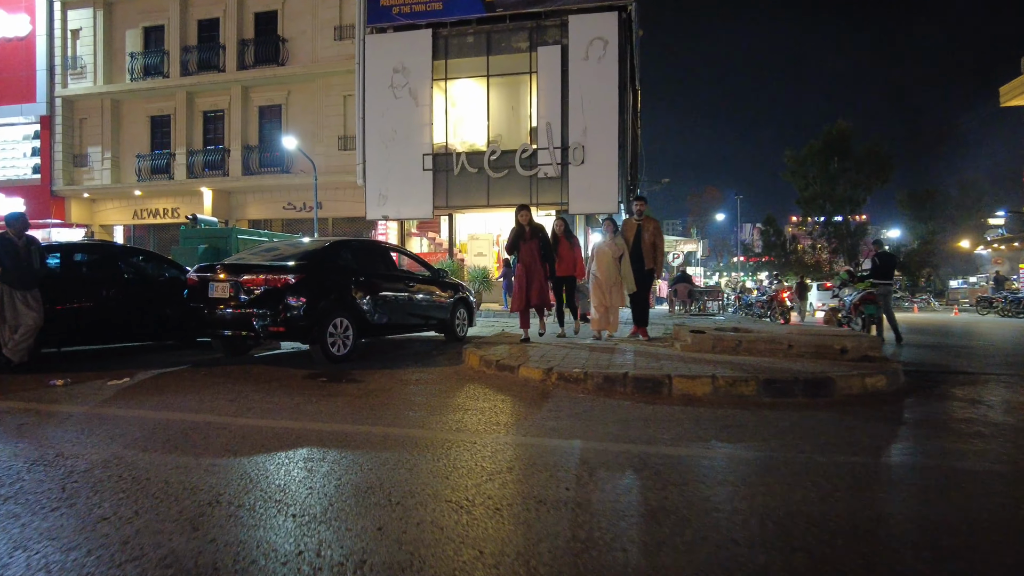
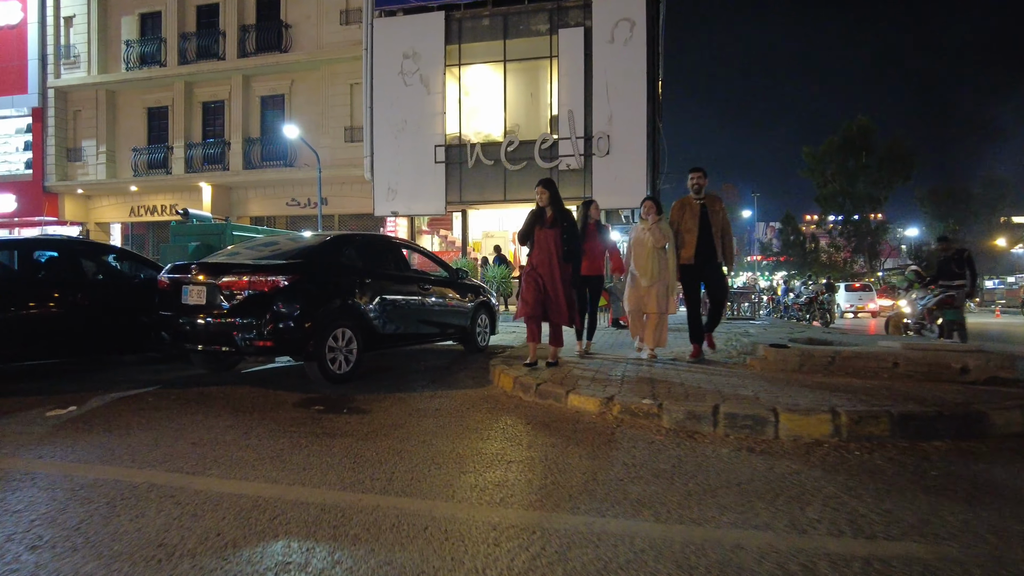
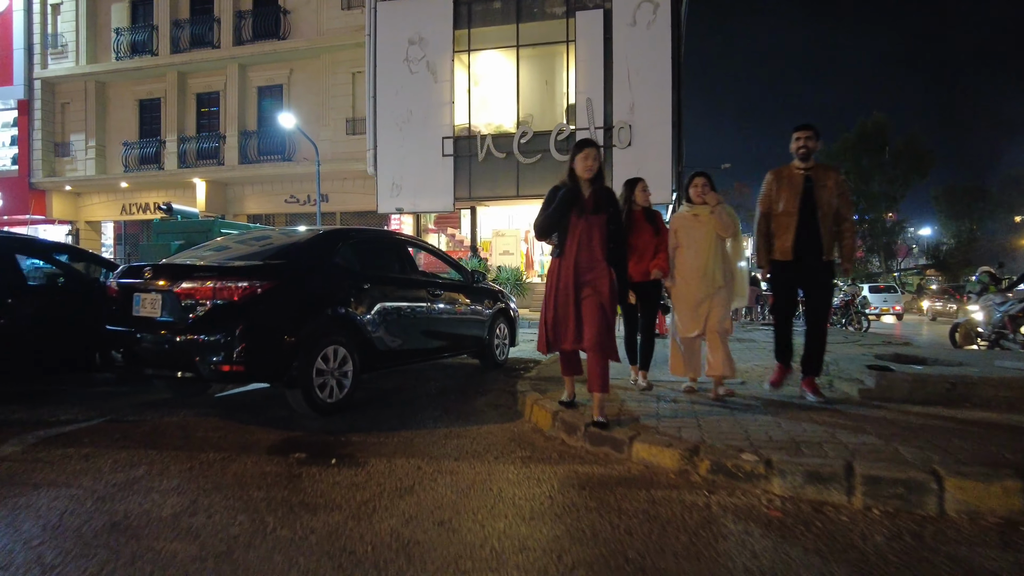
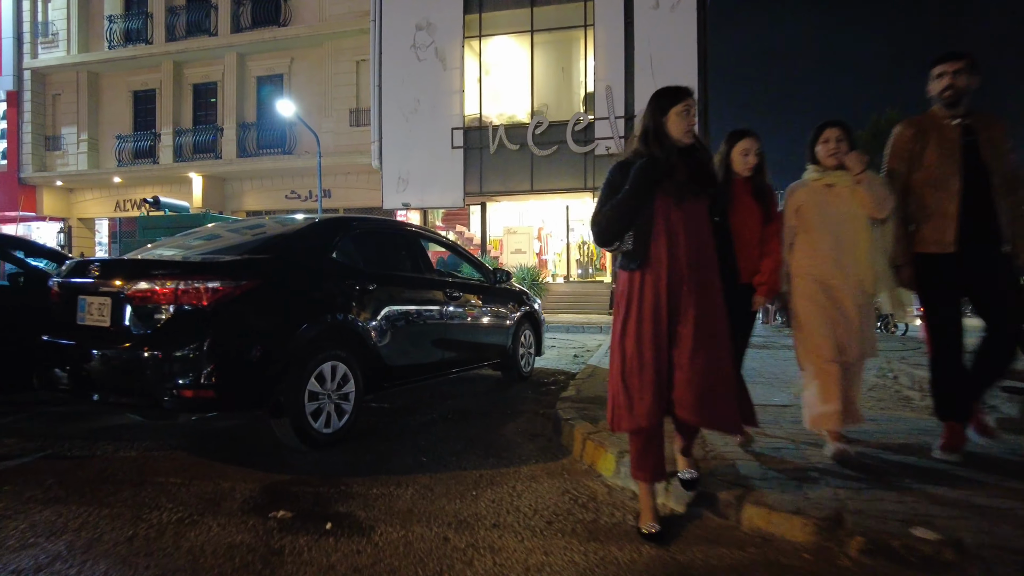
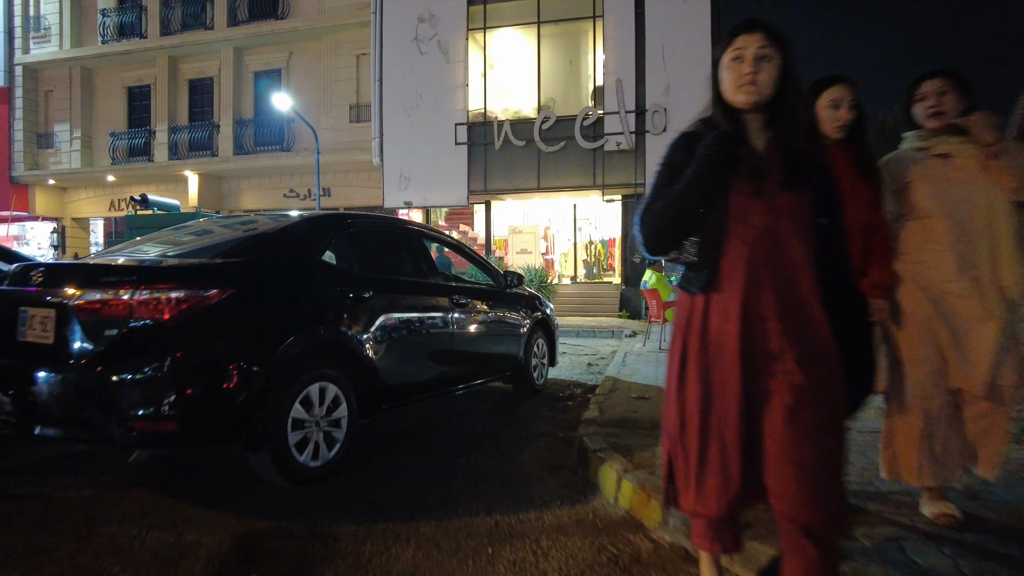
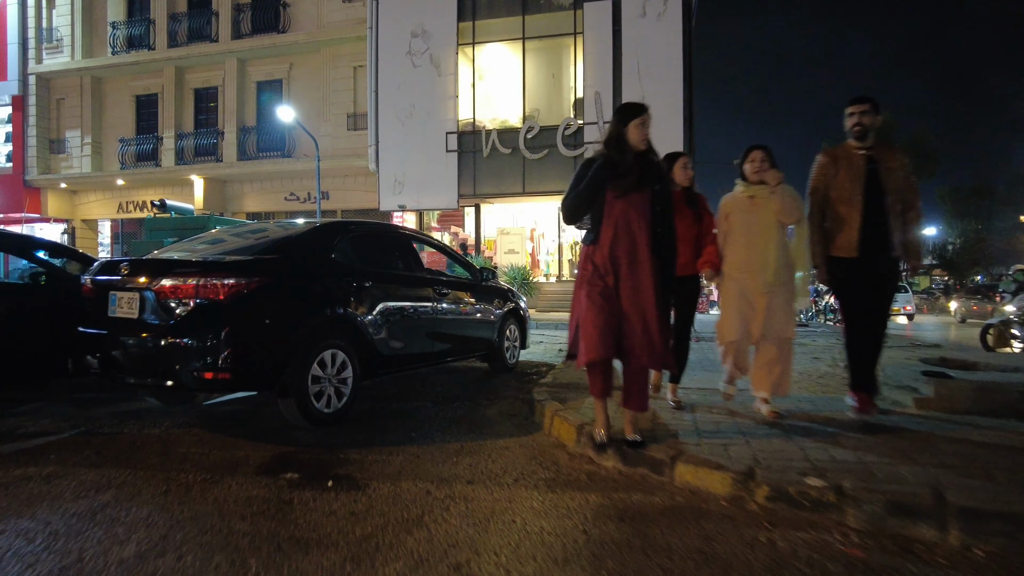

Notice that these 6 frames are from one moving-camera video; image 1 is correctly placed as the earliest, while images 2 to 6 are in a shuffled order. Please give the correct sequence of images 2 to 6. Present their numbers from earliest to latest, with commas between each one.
2, 3, 6, 4, 5
